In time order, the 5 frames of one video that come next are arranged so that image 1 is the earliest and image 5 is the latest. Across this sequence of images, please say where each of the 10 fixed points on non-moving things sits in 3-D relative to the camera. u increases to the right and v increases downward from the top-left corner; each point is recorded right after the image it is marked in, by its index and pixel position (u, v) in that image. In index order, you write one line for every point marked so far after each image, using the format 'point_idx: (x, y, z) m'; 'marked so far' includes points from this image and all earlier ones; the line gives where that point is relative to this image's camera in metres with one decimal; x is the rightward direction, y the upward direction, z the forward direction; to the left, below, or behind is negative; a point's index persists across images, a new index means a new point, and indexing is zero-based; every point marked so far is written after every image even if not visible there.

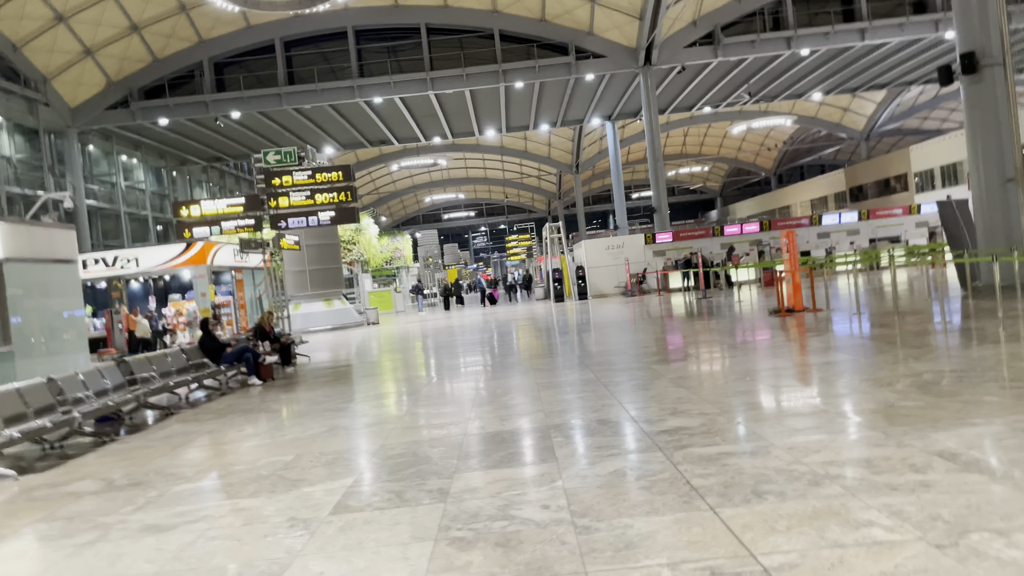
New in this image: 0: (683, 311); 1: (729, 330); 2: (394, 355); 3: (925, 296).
0: (+3.7, -0.5, +17.9) m
1: (+3.2, -0.6, +12.3) m
2: (-1.9, -1.4, +17.0) m
3: (+7.9, -0.2, +16.0) m
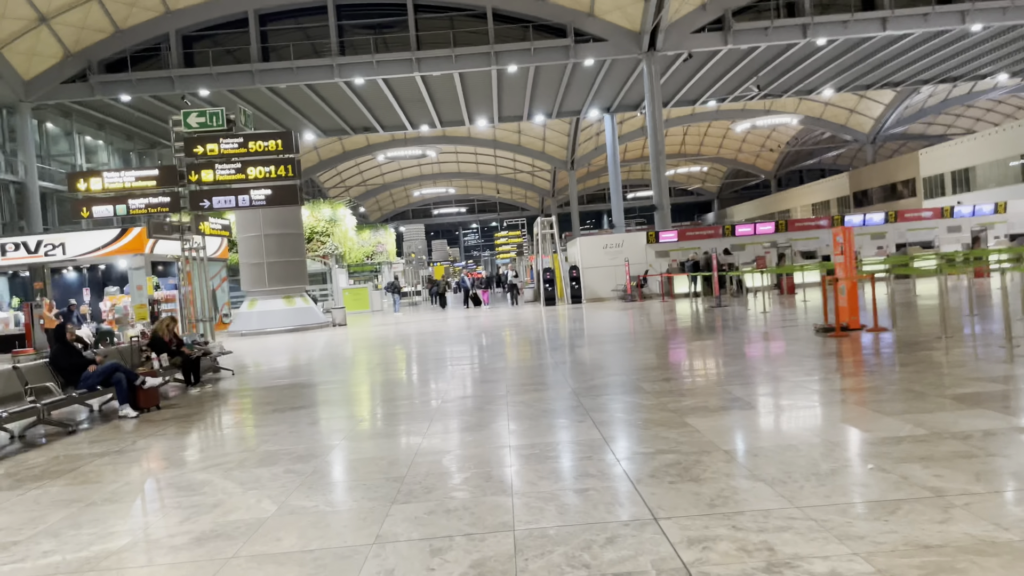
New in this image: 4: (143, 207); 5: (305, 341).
0: (+3.4, -0.7, +15.4) m
1: (+2.9, -0.7, +9.9) m
2: (-2.2, -1.3, +14.6) m
3: (+7.6, -0.4, +13.6) m
4: (-5.1, +1.1, +11.3) m
5: (-4.9, -1.3, +19.5) m
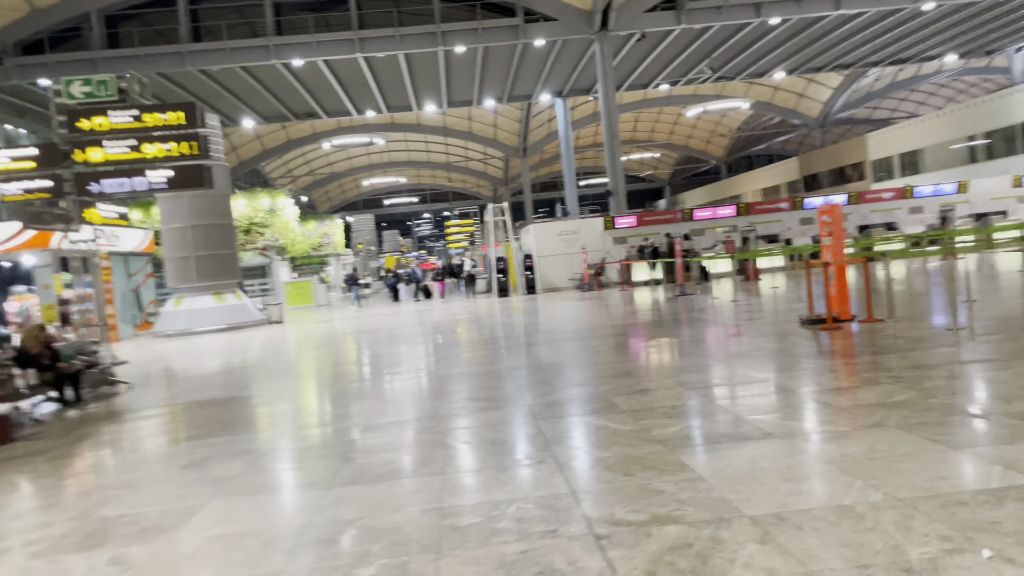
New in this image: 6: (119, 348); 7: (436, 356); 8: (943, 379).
0: (+2.5, -0.4, +14.4) m
1: (+2.4, -0.6, +8.8) m
2: (-3.0, -1.2, +13.2) m
3: (+6.9, -0.1, +12.8) m
4: (-5.7, +1.1, +9.8) m
5: (-6.0, -1.2, +18.0) m
6: (-8.3, -1.3, +17.5) m
7: (-1.1, -0.9, +11.7) m
8: (+2.6, -0.6, +5.0) m
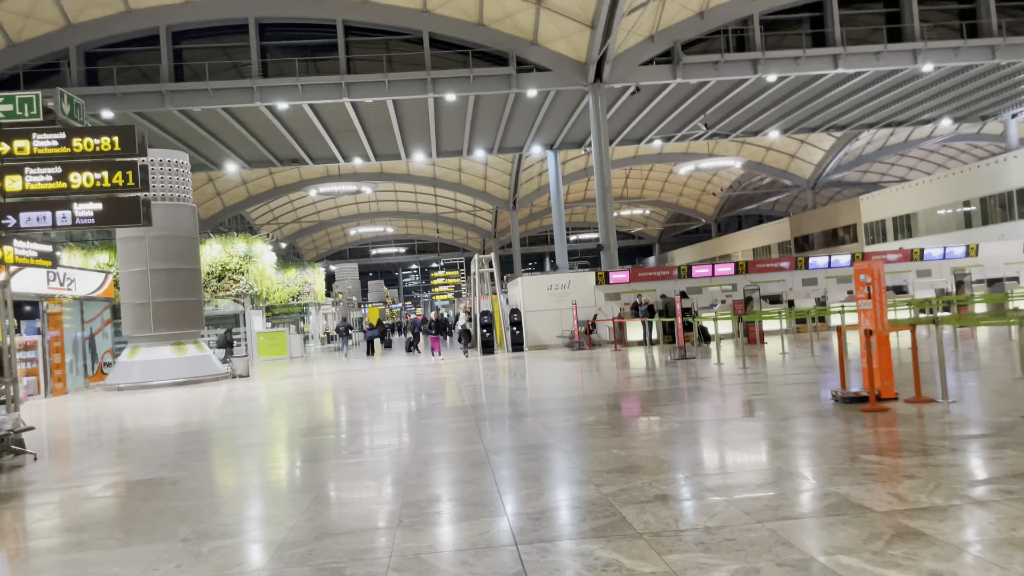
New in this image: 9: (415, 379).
0: (+2.3, -1.4, +13.1) m
1: (+2.2, -1.2, +7.6) m
2: (-3.3, -2.0, +11.8) m
3: (+6.6, -1.1, +11.6) m
4: (-5.9, +0.6, +8.5) m
5: (-6.3, -2.2, +16.6) m
6: (-8.7, -2.2, +16.0) m
7: (-1.3, -1.7, +10.4) m
8: (+2.5, -1.0, +3.8) m
9: (-2.1, -2.0, +17.8) m
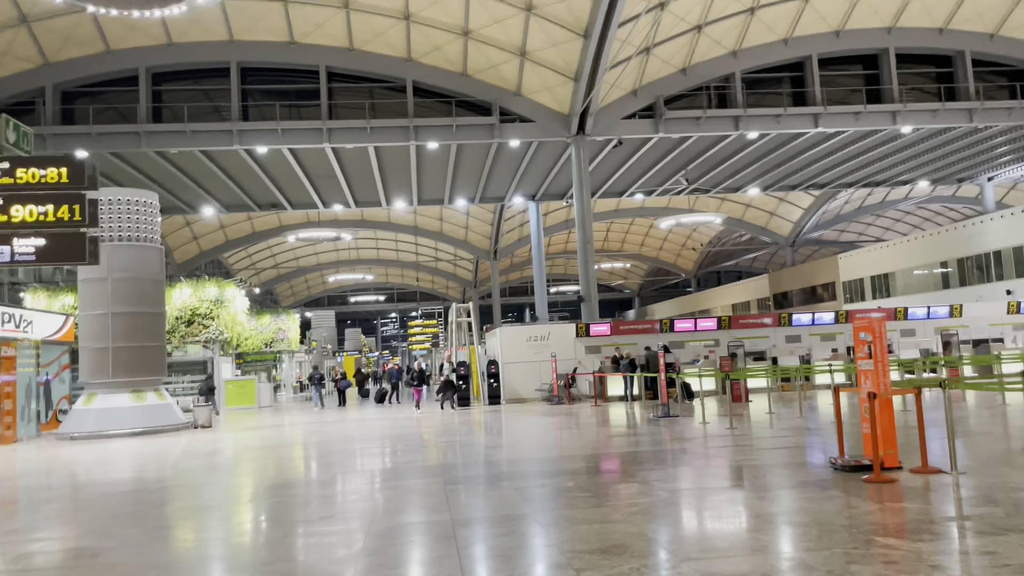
0: (+1.9, -2.3, +12.6) m
1: (+2.0, -1.7, +7.0) m
2: (-3.7, -2.6, +11.1) m
3: (+6.3, -1.9, +11.2) m
4: (-6.1, +0.3, +7.9) m
5: (-6.8, -3.0, +15.8) m
6: (-9.1, -3.0, +15.1) m
7: (-1.6, -2.3, +9.8) m
8: (+2.4, -1.2, +3.3) m
9: (-2.7, -3.0, +17.1) m
